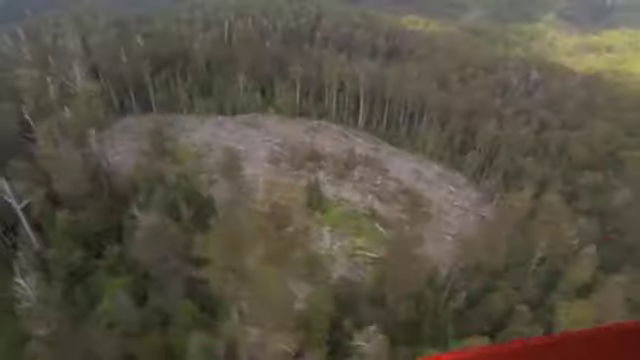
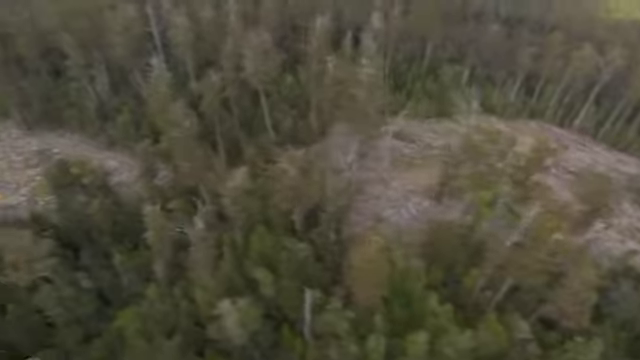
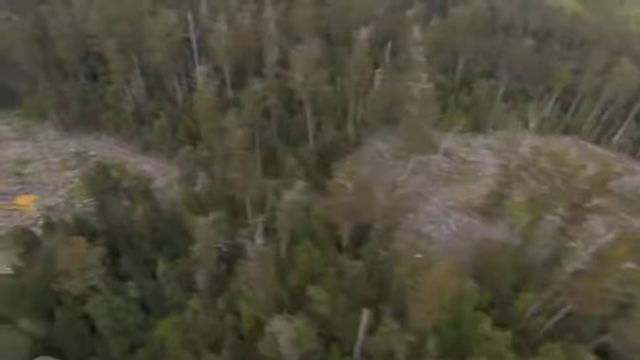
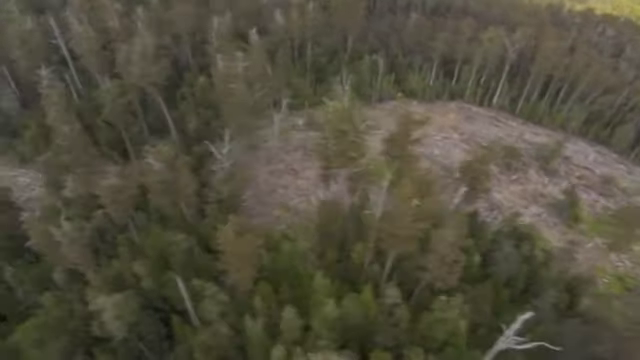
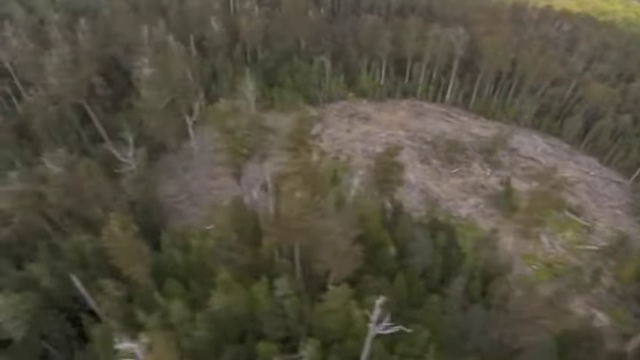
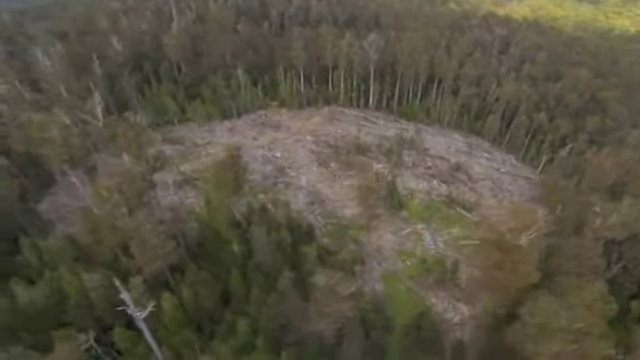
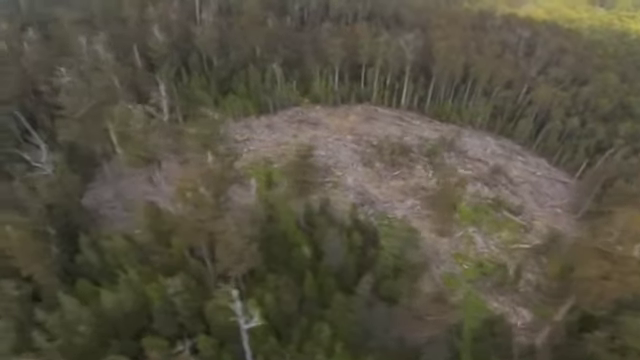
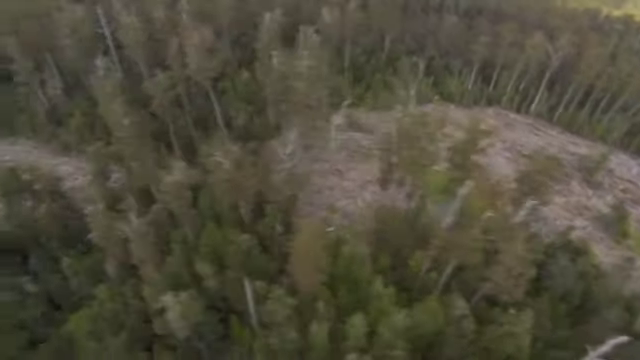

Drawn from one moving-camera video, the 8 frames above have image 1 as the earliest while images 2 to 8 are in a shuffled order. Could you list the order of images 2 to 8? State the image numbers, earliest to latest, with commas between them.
6, 7, 5, 4, 8, 2, 3
